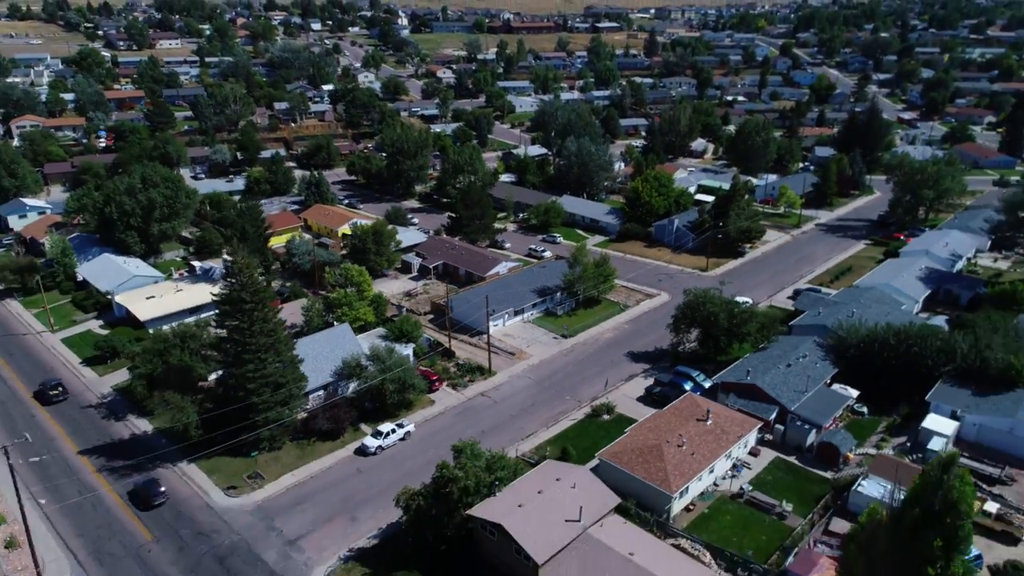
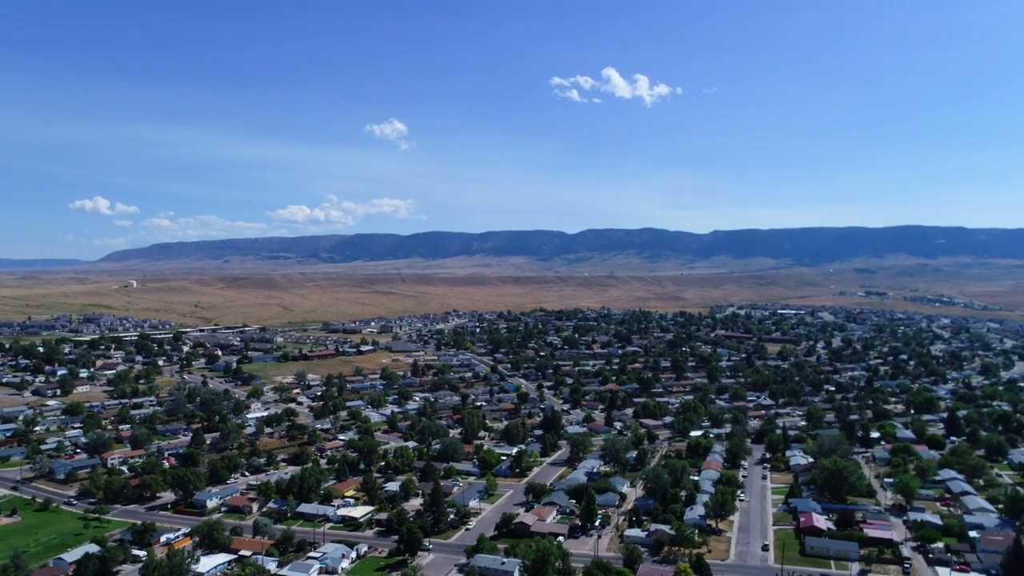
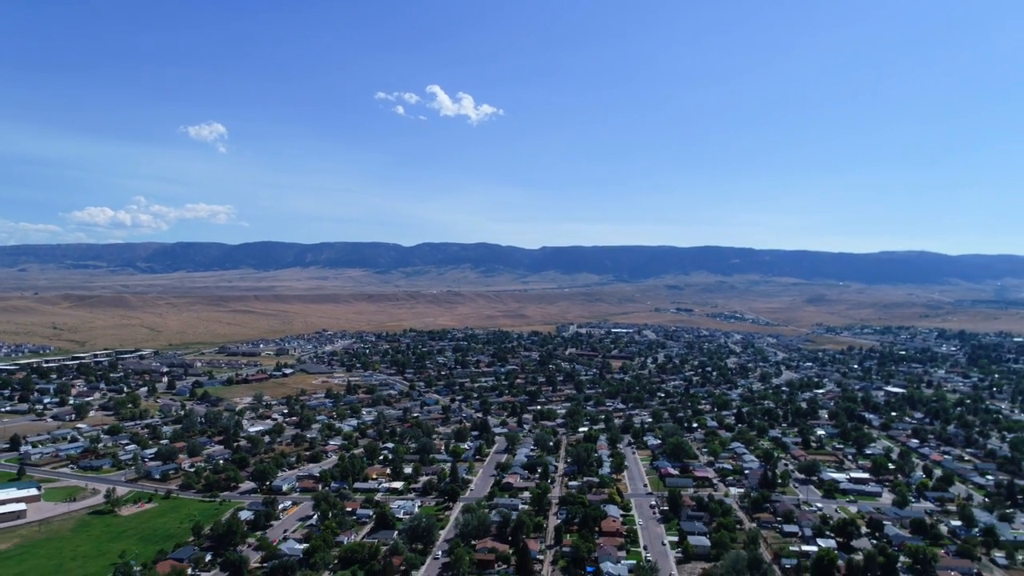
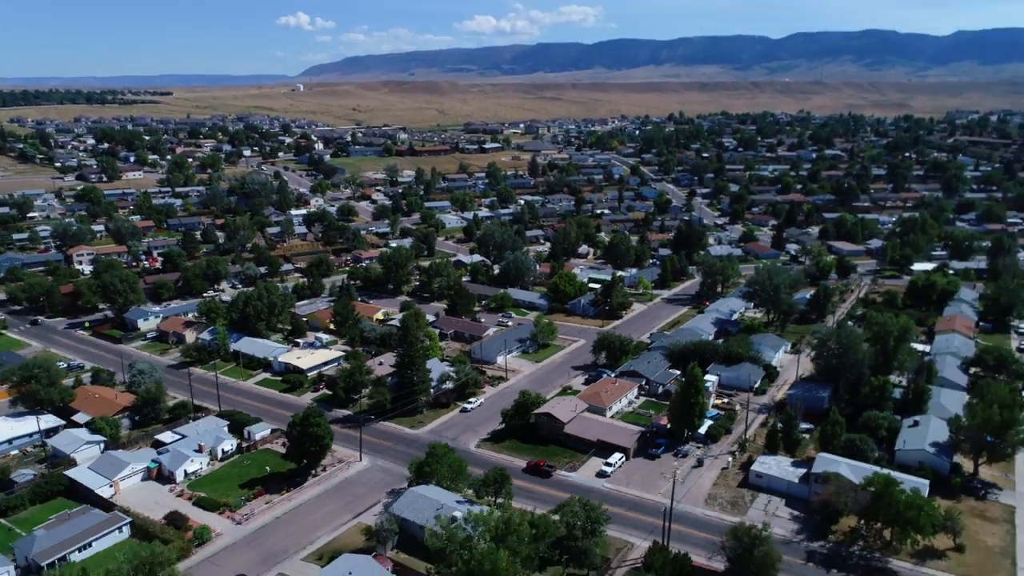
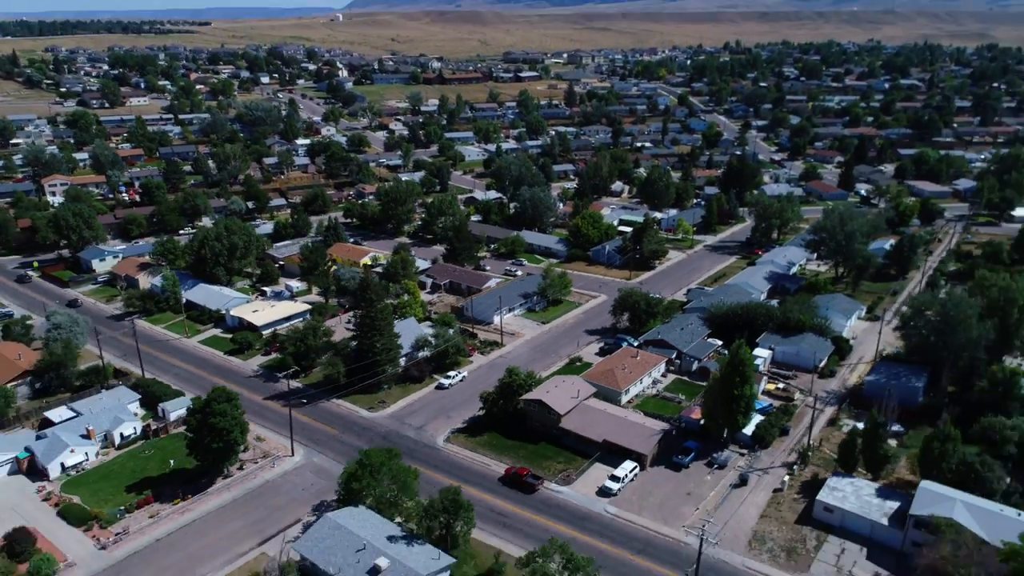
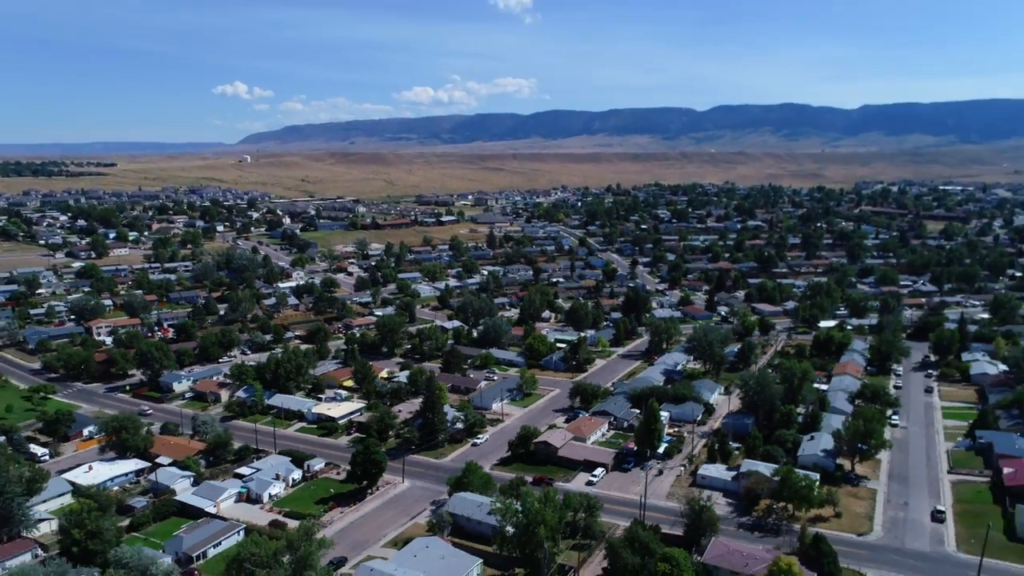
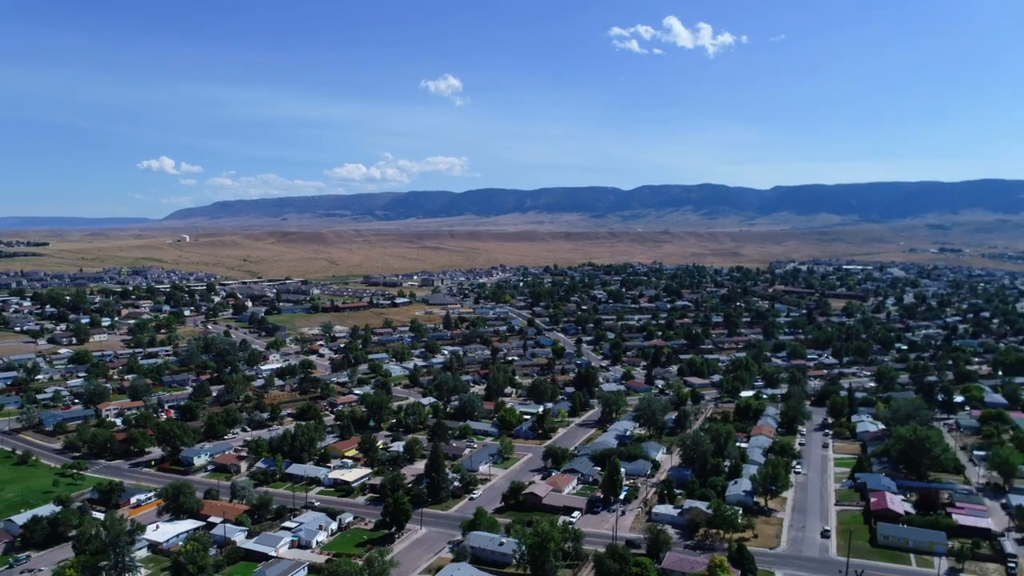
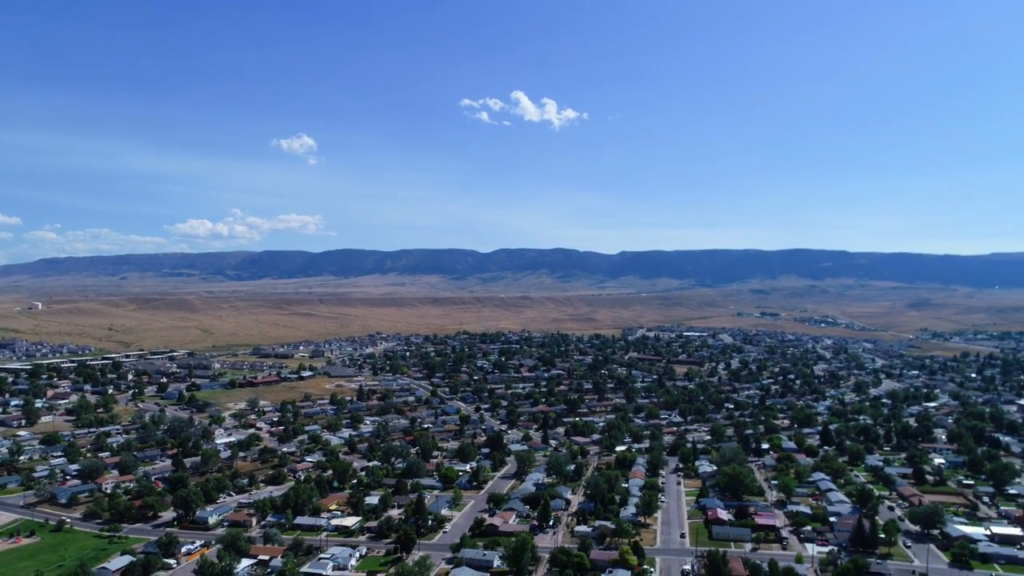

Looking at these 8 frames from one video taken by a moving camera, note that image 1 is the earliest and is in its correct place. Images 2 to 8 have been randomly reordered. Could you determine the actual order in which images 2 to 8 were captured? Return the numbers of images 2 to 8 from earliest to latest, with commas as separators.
5, 4, 6, 7, 2, 8, 3
